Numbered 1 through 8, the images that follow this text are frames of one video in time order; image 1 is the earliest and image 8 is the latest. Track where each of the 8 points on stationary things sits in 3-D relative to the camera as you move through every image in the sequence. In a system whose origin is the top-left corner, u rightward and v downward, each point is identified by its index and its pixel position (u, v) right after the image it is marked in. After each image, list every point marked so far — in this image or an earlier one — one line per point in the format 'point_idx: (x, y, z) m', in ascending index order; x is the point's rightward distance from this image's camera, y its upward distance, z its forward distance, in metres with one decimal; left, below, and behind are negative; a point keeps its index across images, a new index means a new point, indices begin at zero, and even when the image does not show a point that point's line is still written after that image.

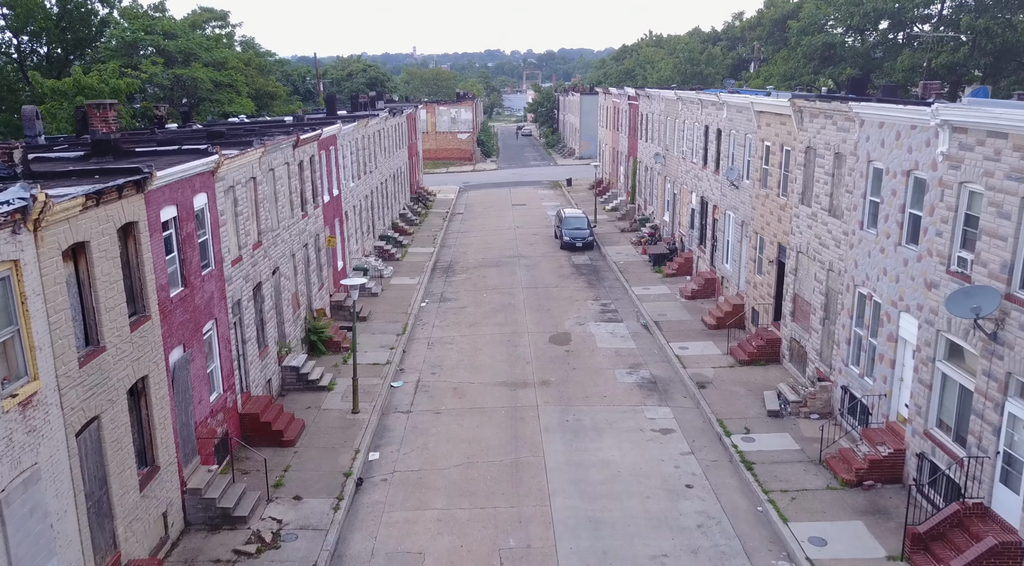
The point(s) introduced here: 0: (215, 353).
0: (-5.4, -1.3, +17.5) m
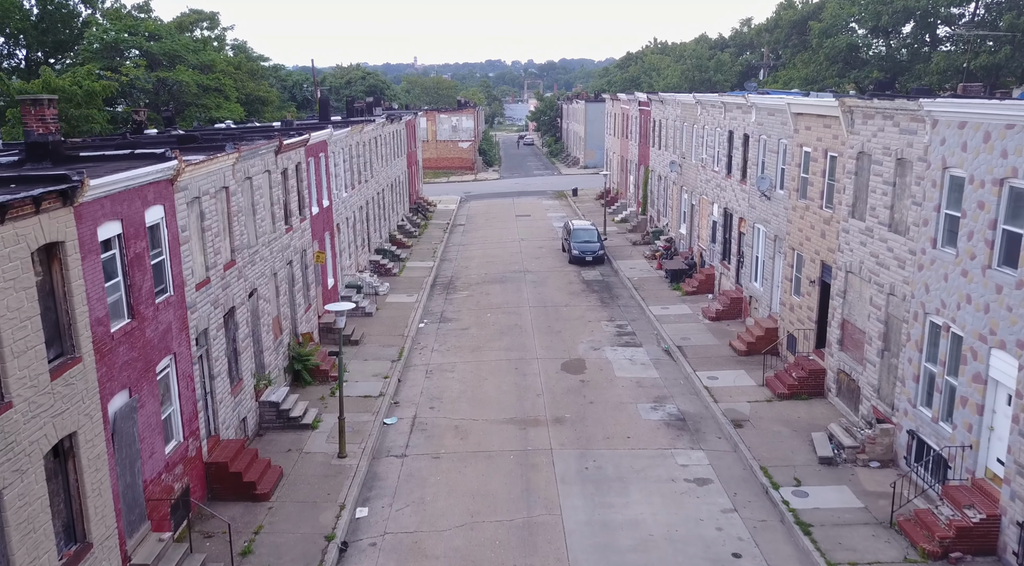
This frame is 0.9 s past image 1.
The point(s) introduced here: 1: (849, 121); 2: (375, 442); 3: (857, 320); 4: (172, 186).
0: (-5.2, -1.7, +14.8) m
1: (+6.6, +3.2, +18.9) m
2: (-2.7, -3.2, +19.2) m
3: (+6.7, -0.7, +18.7) m
4: (-5.3, +1.5, +14.9) m
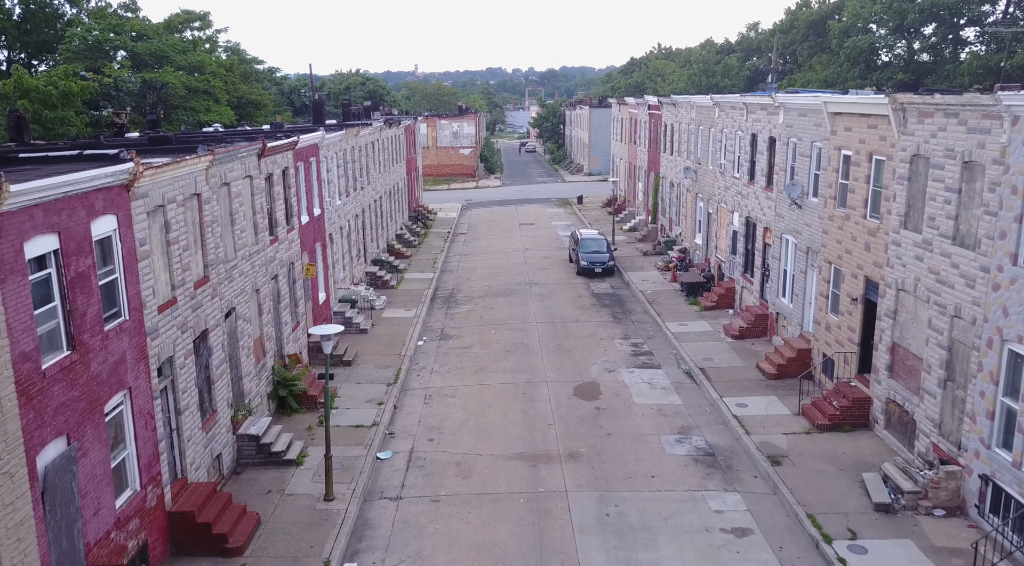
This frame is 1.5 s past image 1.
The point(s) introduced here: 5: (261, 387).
0: (-5.0, -2.0, +12.7) m
1: (+6.7, +2.8, +16.8) m
2: (-2.6, -3.5, +17.0) m
3: (+6.9, -1.1, +16.6) m
4: (-5.1, +1.2, +12.8) m
5: (-5.0, -2.1, +19.2) m
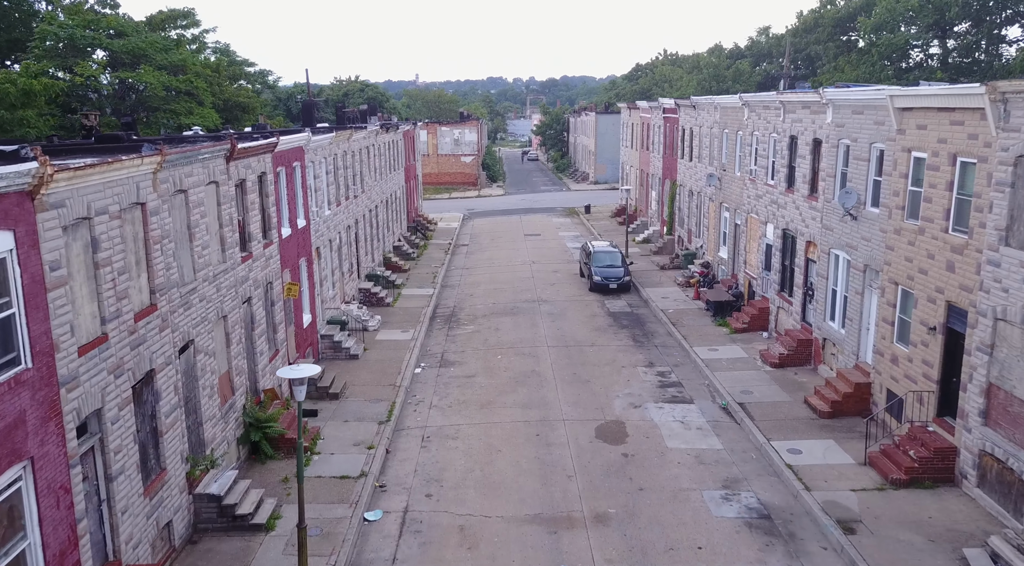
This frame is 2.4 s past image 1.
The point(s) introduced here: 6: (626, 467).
0: (-4.8, -2.4, +9.7) m
1: (+7.0, +2.4, +13.8) m
2: (-2.3, -3.9, +14.0) m
3: (+7.1, -1.5, +13.5) m
4: (-4.9, +0.8, +9.8) m
5: (-4.8, -2.5, +16.2) m
6: (+2.0, -3.2, +16.9) m
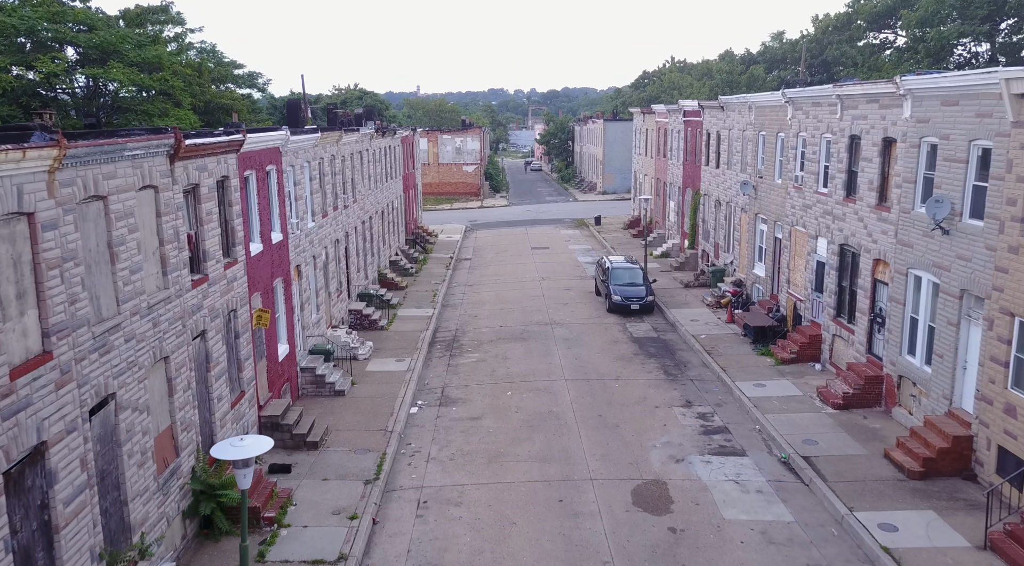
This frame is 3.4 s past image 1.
0: (-4.6, -2.7, +6.1) m
1: (+7.2, +2.0, +10.2) m
2: (-2.1, -4.3, +10.4) m
3: (+7.3, -1.9, +10.0) m
4: (-4.6, +0.5, +6.3) m
5: (-4.5, -2.9, +12.6) m
6: (+2.3, -3.7, +13.3) m
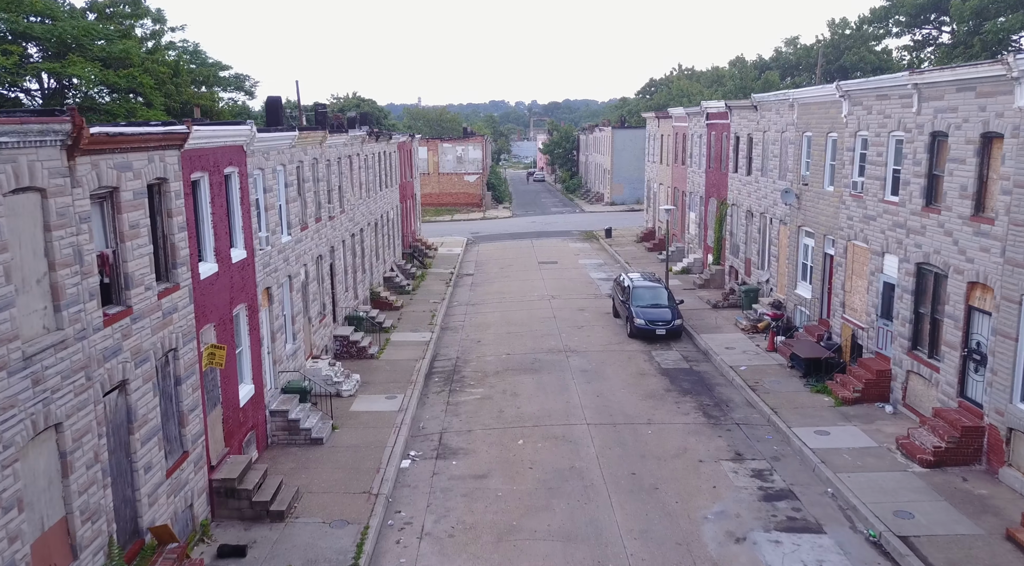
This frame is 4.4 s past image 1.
0: (-4.4, -3.0, +2.5) m
1: (+7.4, +1.7, +6.7) m
2: (-1.9, -4.7, +6.8) m
3: (+7.5, -2.2, +6.4) m
4: (-4.4, +0.2, +2.7) m
5: (-4.3, -3.3, +9.0) m
6: (+2.5, -4.1, +9.7) m
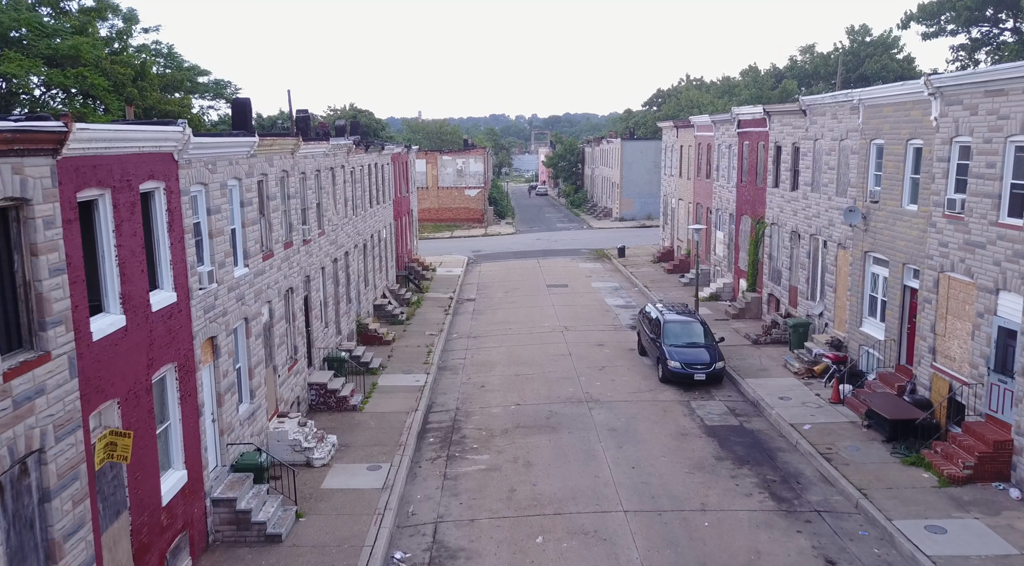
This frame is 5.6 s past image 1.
0: (-4.1, -3.5, -1.7) m
1: (+7.7, +1.1, +2.6) m
2: (-1.6, -5.2, +2.6) m
3: (+7.8, -2.8, +2.2) m
4: (-4.2, -0.3, -1.4) m
5: (-4.1, -3.9, +4.8) m
6: (+2.7, -4.6, +5.5) m
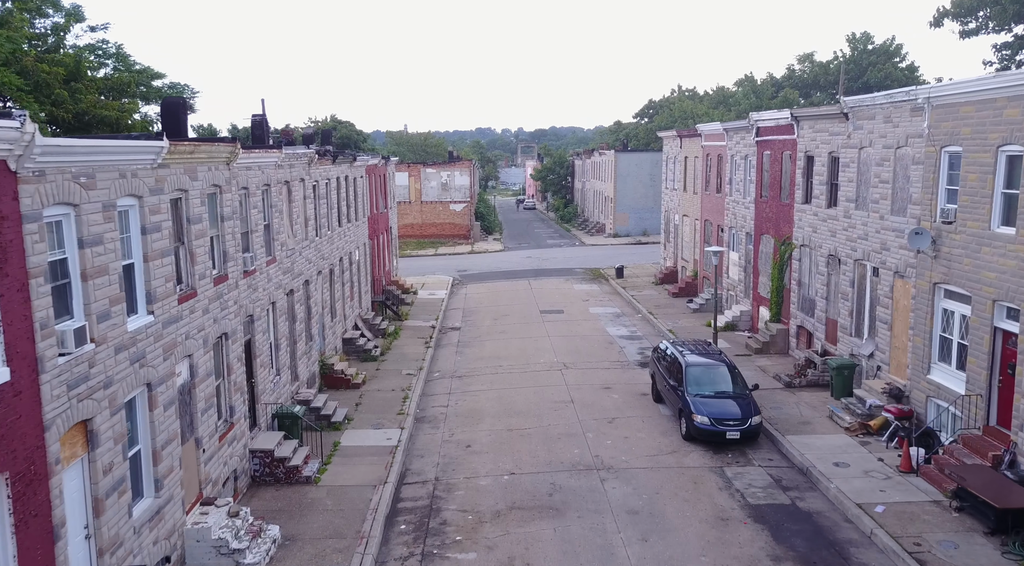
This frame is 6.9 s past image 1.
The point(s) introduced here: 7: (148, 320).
0: (-3.9, -3.9, -5.8) m
1: (+7.8, +0.7, -1.3) m
2: (-1.5, -5.7, -1.5) m
3: (+7.9, -3.2, -1.7) m
4: (-4.0, -0.7, -5.5) m
5: (-4.0, -4.4, +0.7) m
6: (+2.8, -5.1, +1.5) m
7: (-4.5, -0.5, +11.8) m
